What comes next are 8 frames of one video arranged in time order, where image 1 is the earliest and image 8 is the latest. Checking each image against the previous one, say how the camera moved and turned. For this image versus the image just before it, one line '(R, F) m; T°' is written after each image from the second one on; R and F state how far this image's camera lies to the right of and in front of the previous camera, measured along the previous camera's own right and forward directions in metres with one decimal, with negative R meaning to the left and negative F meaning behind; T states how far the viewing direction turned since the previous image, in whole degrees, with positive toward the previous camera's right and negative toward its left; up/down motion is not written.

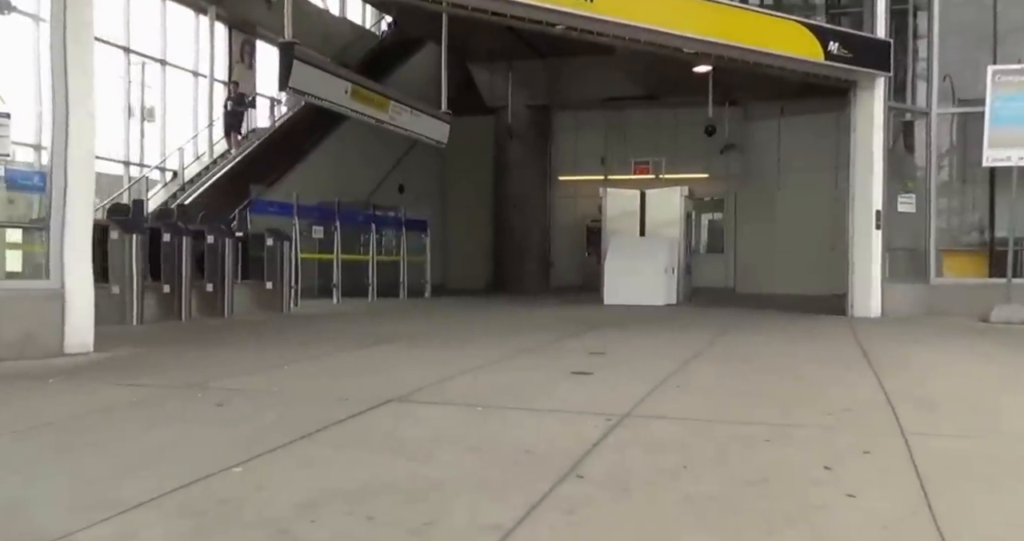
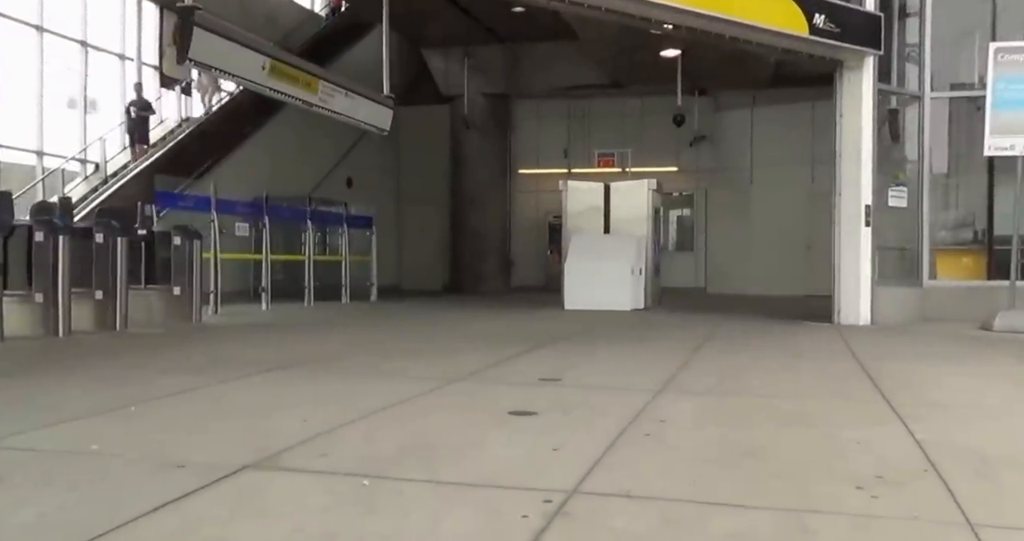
(+0.3, +1.3) m; +2°
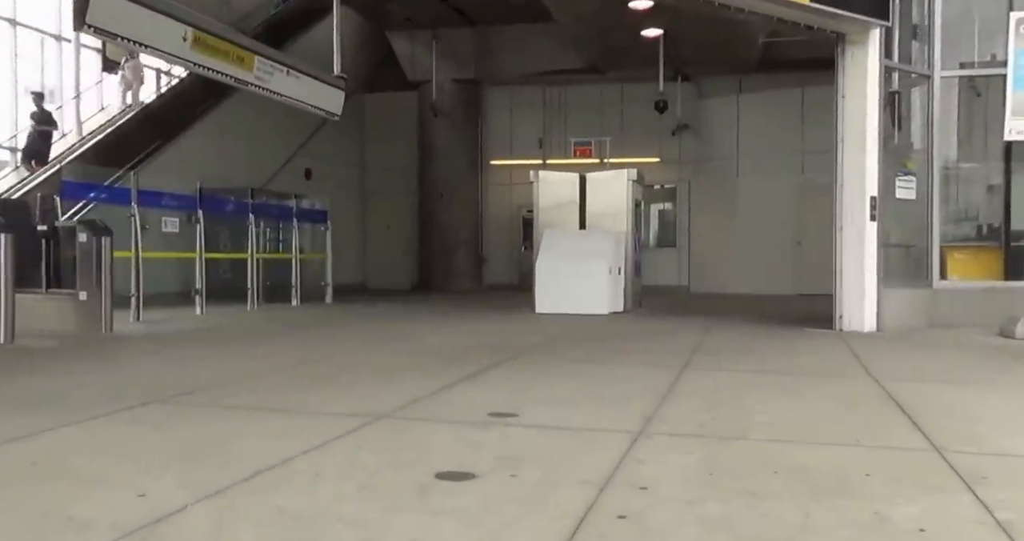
(+0.2, +1.2) m; +1°
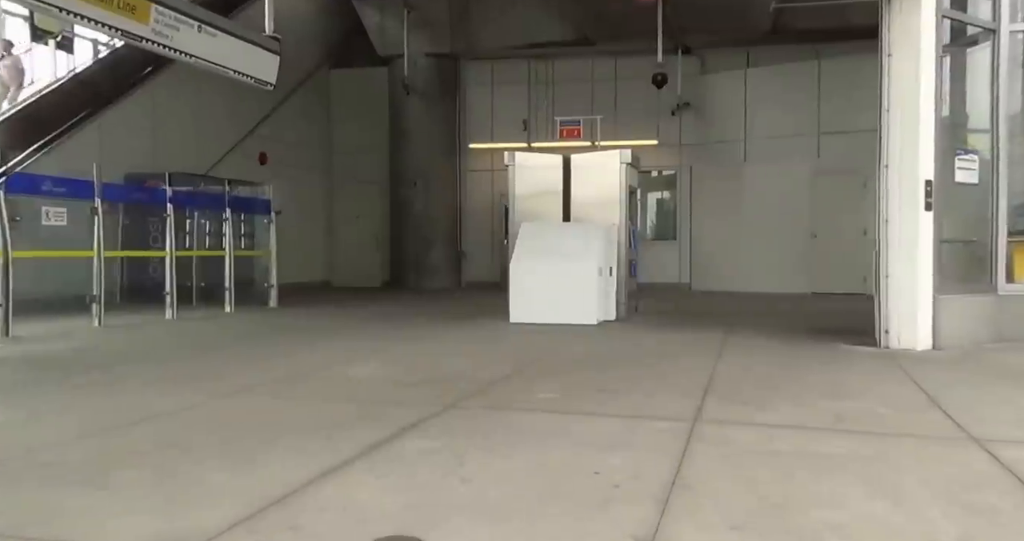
(+0.3, +1.8) m; 0°
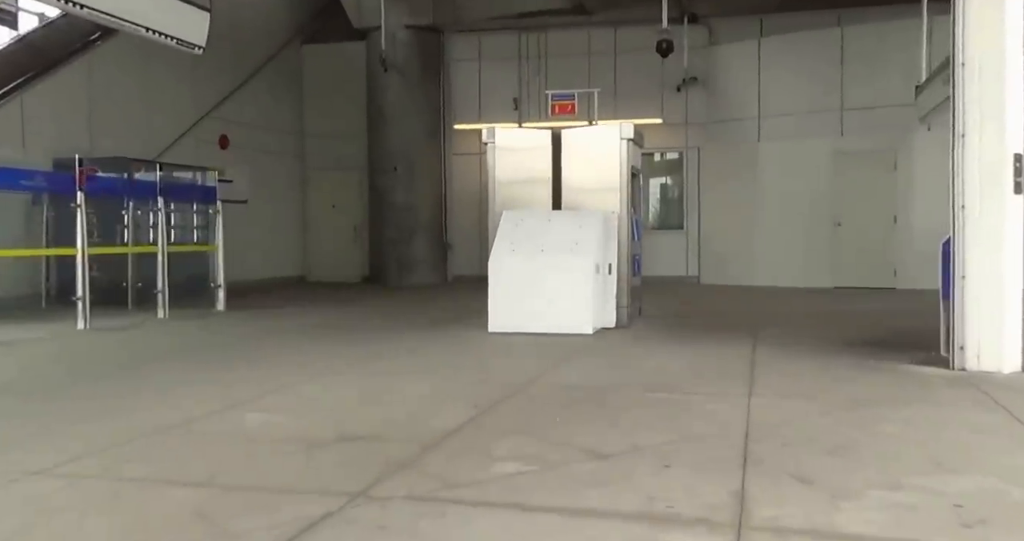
(+0.2, +1.5) m; 0°
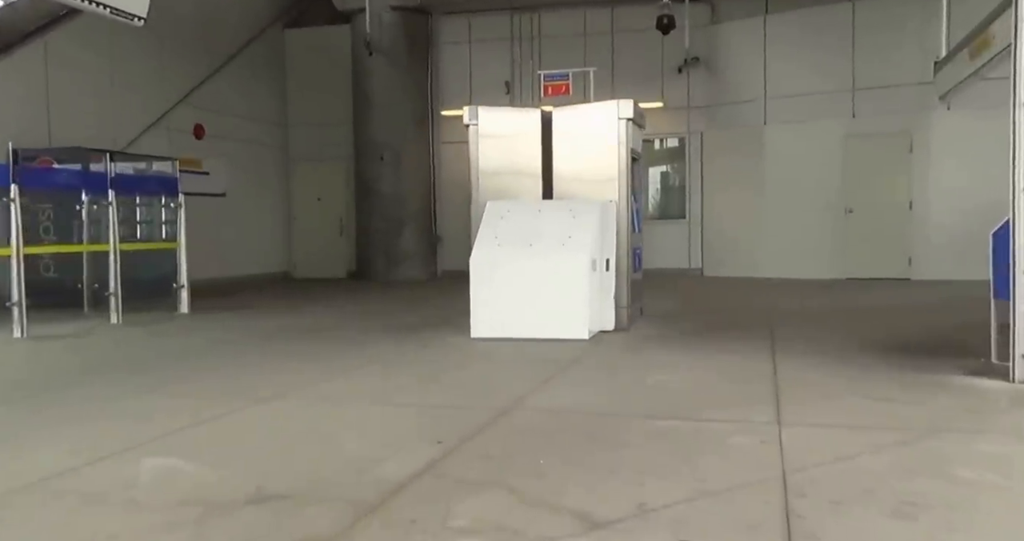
(+0.1, +0.8) m; 0°
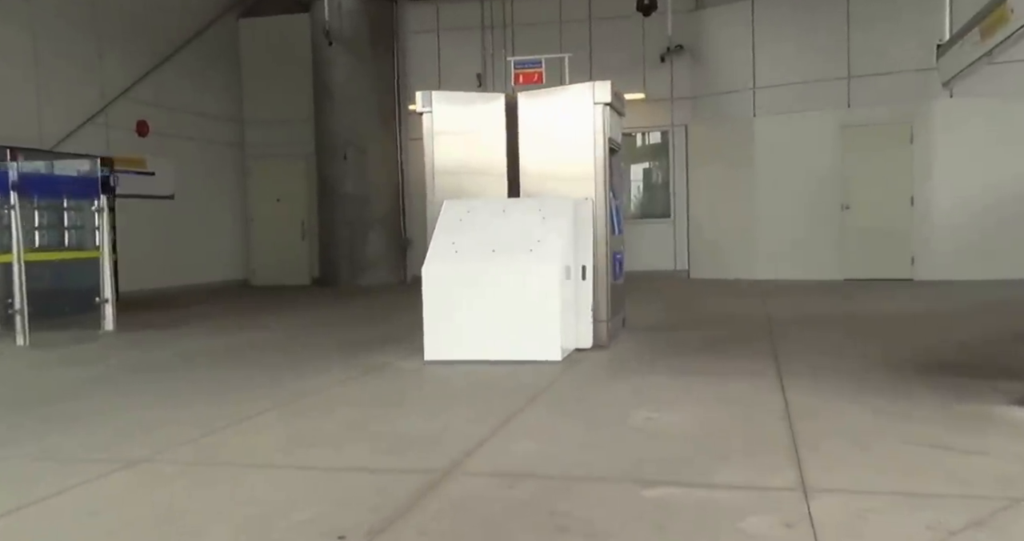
(+0.2, +1.0) m; +1°
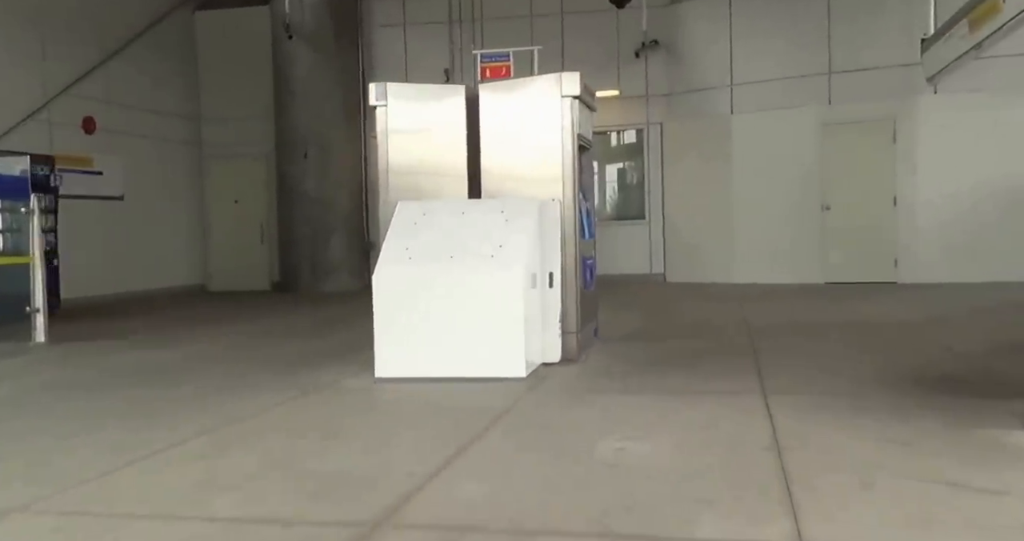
(+0.1, +0.5) m; +2°
